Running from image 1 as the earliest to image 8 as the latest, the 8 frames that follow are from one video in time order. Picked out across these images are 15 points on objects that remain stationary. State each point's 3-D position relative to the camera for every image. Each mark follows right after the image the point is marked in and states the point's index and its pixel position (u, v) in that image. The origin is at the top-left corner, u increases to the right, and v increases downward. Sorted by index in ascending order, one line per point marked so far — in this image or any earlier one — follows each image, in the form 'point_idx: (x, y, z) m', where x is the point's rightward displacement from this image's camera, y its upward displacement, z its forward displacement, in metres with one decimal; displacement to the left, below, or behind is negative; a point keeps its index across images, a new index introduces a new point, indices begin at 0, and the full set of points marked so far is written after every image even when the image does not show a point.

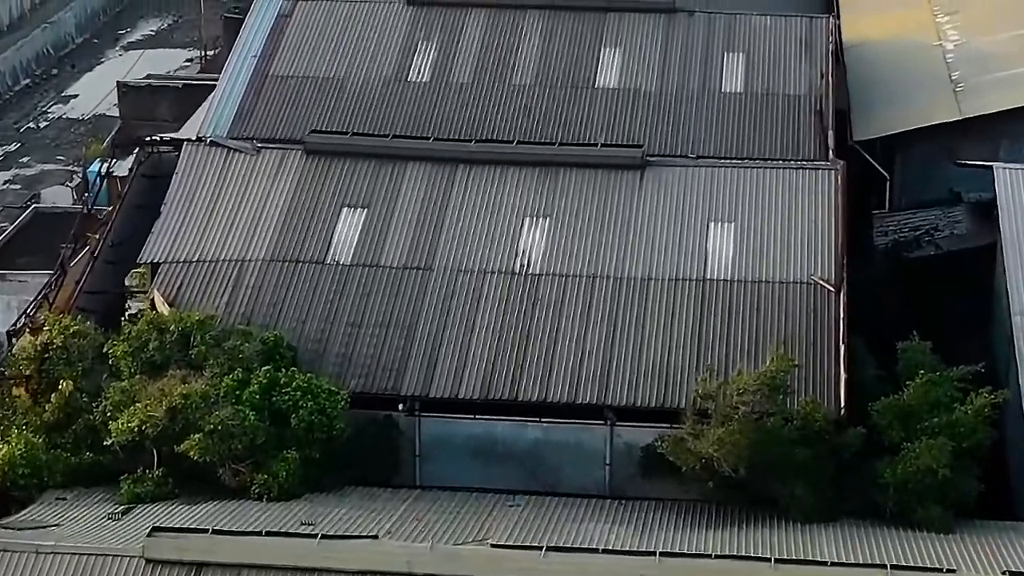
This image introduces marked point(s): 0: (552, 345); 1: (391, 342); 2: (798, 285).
0: (+0.3, -0.5, +19.1) m
1: (-1.1, -0.5, +19.3) m
2: (+2.6, 0.0, +19.7) m
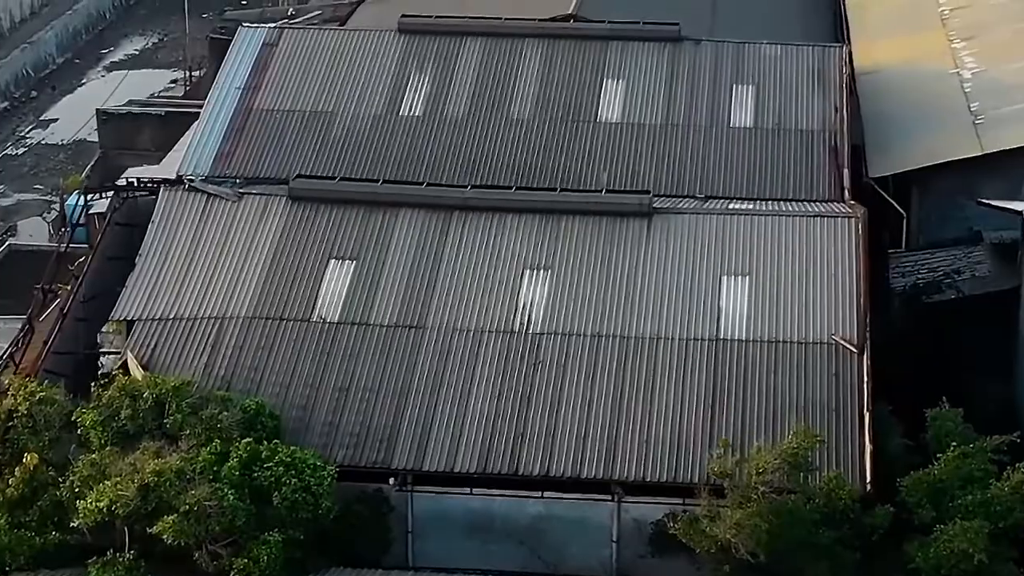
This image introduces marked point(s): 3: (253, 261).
0: (+0.3, -1.0, +17.8) m
1: (-1.1, -1.0, +17.9) m
2: (+2.6, -0.5, +18.4) m
3: (-2.4, +0.2, +19.9) m
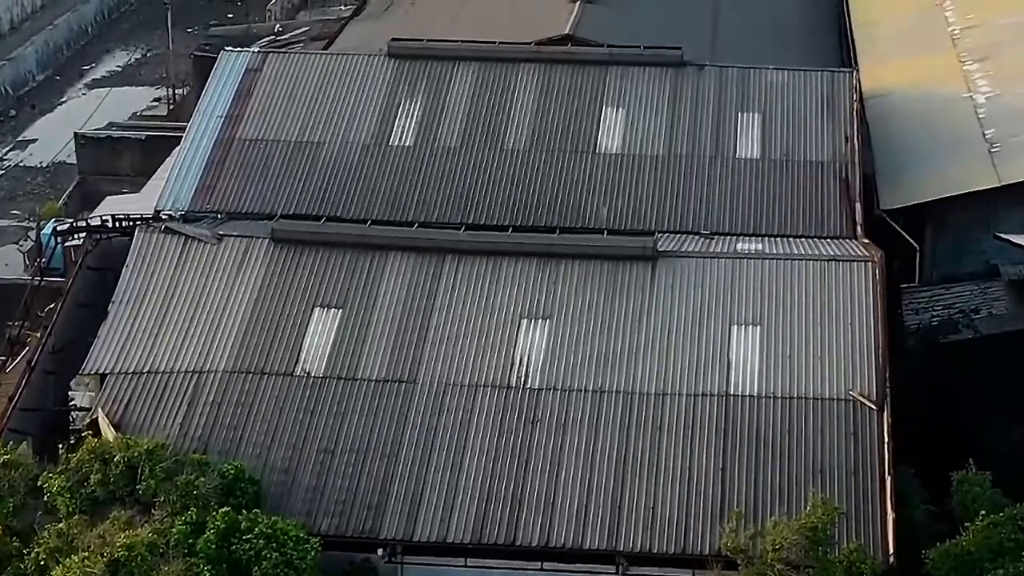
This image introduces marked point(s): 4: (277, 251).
0: (+0.3, -1.4, +16.7) m
1: (-1.1, -1.4, +16.8) m
2: (+2.6, -0.9, +17.3) m
3: (-2.4, -0.2, +18.7) m
4: (-2.1, +0.3, +19.5) m
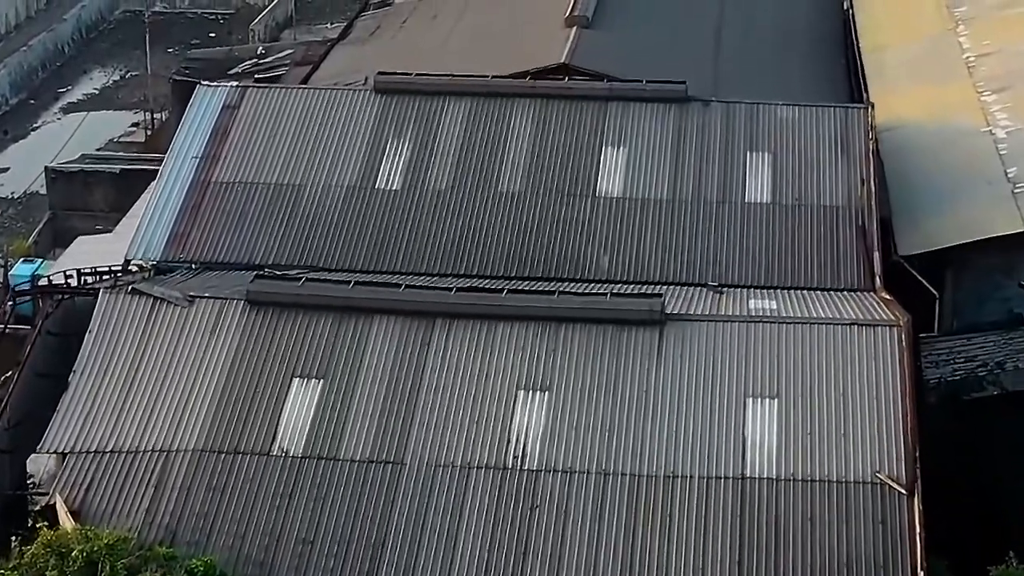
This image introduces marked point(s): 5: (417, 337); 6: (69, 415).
0: (+0.3, -2.0, +15.2) m
1: (-1.1, -2.0, +15.3) m
2: (+2.5, -1.4, +15.8) m
3: (-2.4, -0.7, +17.2) m
4: (-2.2, -0.2, +18.0) m
5: (-0.8, -0.4, +17.6) m
6: (-3.5, -1.0, +16.9) m
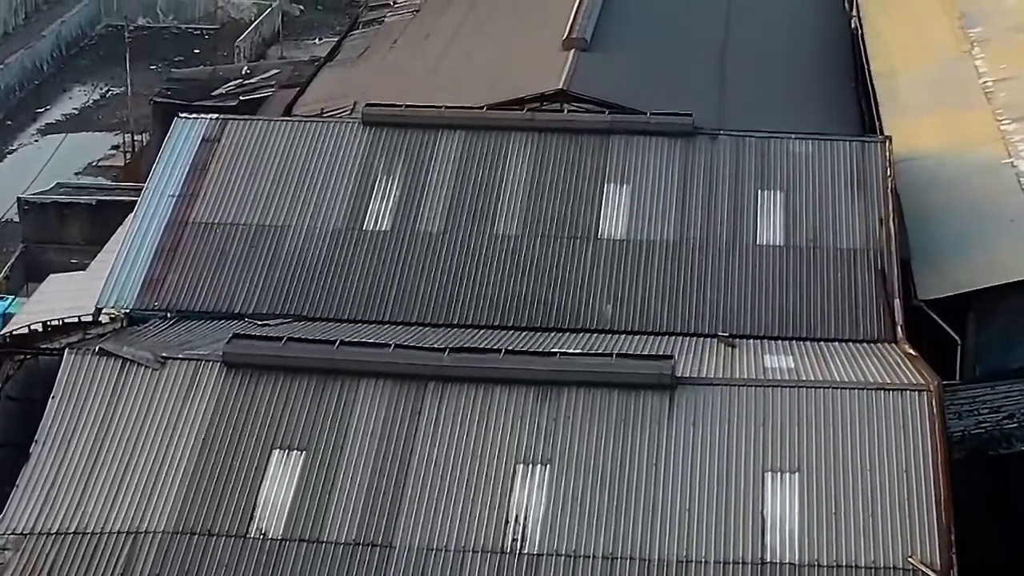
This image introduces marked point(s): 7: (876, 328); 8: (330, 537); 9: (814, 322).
0: (+0.3, -2.5, +13.8) m
1: (-1.1, -2.4, +14.0) m
2: (+2.5, -1.9, +14.5) m
3: (-2.5, -1.2, +15.9) m
4: (-2.2, -0.7, +16.7) m
5: (-0.8, -0.9, +16.3) m
6: (-3.5, -1.5, +15.6) m
7: (+3.3, -0.4, +19.6) m
8: (-1.3, -1.7, +15.0) m
9: (+2.8, -0.3, +19.7) m
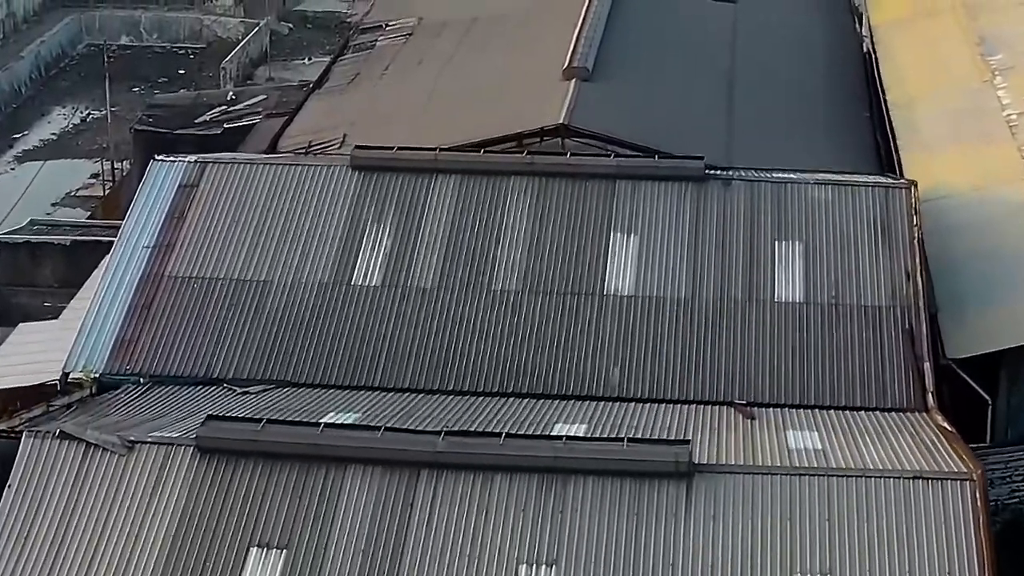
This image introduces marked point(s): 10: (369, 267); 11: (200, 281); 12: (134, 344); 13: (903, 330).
0: (+0.3, -3.0, +12.4) m
1: (-1.1, -3.0, +12.5) m
2: (+2.6, -2.4, +13.0) m
3: (-2.4, -1.7, +14.4) m
4: (-2.2, -1.2, +15.2) m
5: (-0.8, -1.4, +14.8) m
6: (-3.5, -2.0, +14.1) m
7: (+3.3, -0.9, +18.2) m
8: (-1.2, -2.3, +13.5) m
9: (+2.8, -0.9, +18.3) m
10: (-1.3, +0.2, +20.0) m
11: (-2.9, +0.1, +19.8) m
12: (-3.3, -0.5, +19.0) m
13: (+3.4, -0.4, +19.0) m
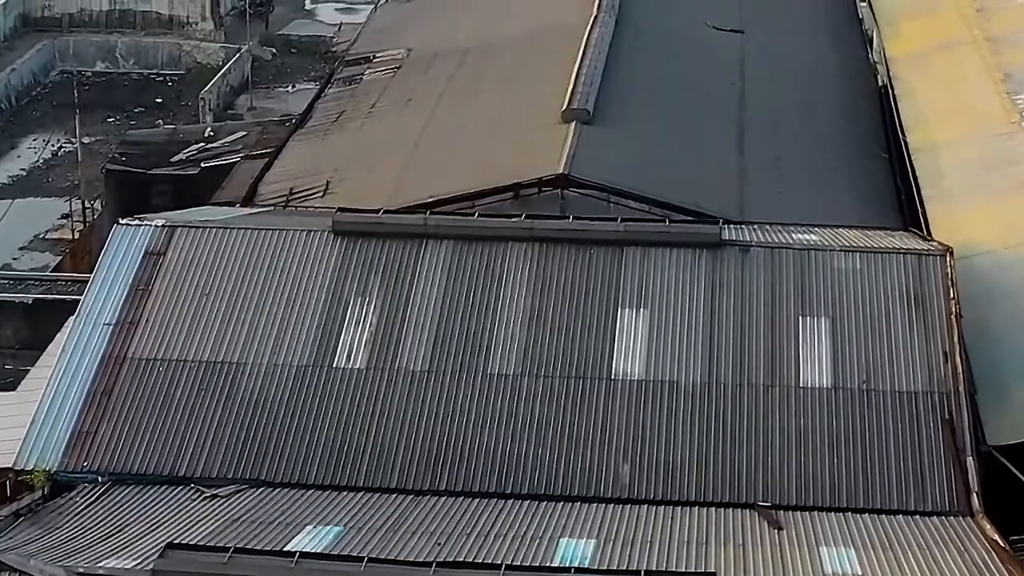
0: (+0.3, -3.7, +10.6) m
1: (-1.1, -3.7, +10.7) m
2: (+2.6, -3.1, +11.2) m
3: (-2.4, -2.4, +12.6) m
4: (-2.2, -1.9, +13.4) m
5: (-0.8, -2.1, +13.0) m
6: (-3.5, -2.7, +12.3) m
7: (+3.3, -1.6, +16.4) m
8: (-1.2, -2.9, +11.7) m
9: (+2.7, -1.5, +16.5) m
10: (-1.3, -0.5, +18.1) m
11: (-2.9, -0.6, +18.0) m
12: (-3.3, -1.2, +17.2) m
13: (+3.4, -1.0, +17.2) m
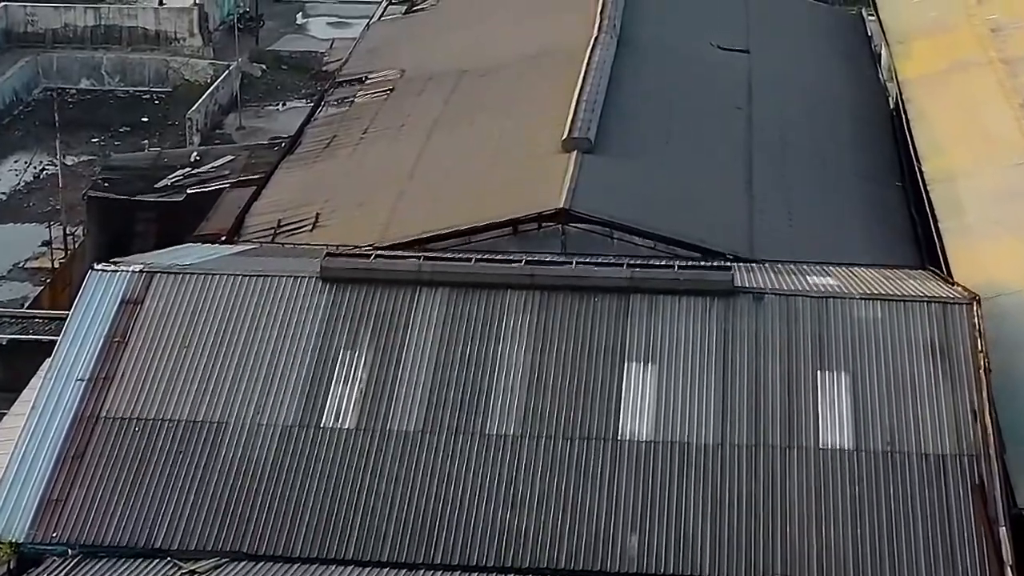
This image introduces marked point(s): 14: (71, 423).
0: (+0.3, -4.1, +9.4) m
1: (-1.1, -4.1, +9.5) m
2: (+2.6, -3.5, +10.1) m
3: (-2.4, -2.9, +11.4) m
4: (-2.1, -2.3, +12.2) m
5: (-0.8, -2.5, +11.9) m
6: (-3.4, -3.1, +11.1) m
7: (+3.3, -2.0, +15.3) m
8: (-1.2, -3.4, +10.5) m
9: (+2.7, -2.0, +15.3) m
10: (-1.3, -0.9, +17.0) m
11: (-2.9, -1.1, +16.8) m
12: (-3.3, -1.6, +16.0) m
13: (+3.4, -1.5, +16.1) m
14: (-3.4, -1.1, +16.9) m
